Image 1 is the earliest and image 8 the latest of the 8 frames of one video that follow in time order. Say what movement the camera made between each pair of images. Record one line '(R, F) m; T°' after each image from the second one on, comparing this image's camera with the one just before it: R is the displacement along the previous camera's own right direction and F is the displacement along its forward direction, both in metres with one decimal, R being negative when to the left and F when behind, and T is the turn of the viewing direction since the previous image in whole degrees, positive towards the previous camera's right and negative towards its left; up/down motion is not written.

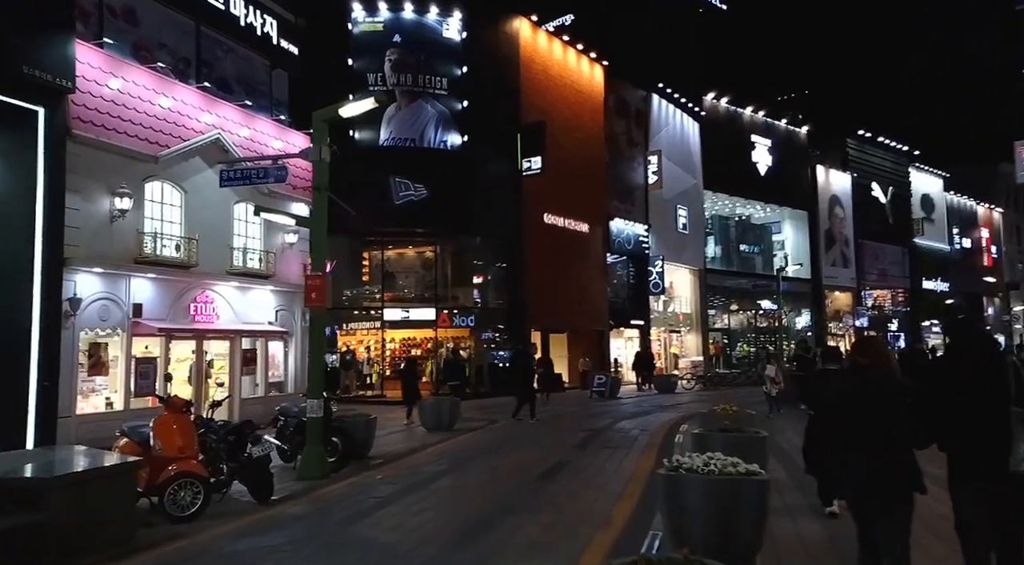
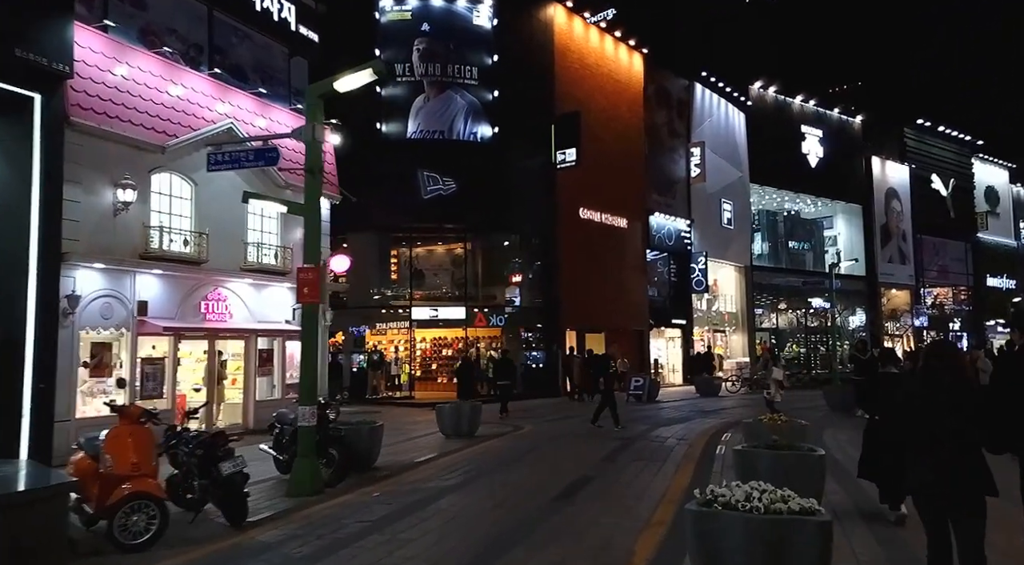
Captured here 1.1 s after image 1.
(+0.3, +1.1) m; -3°
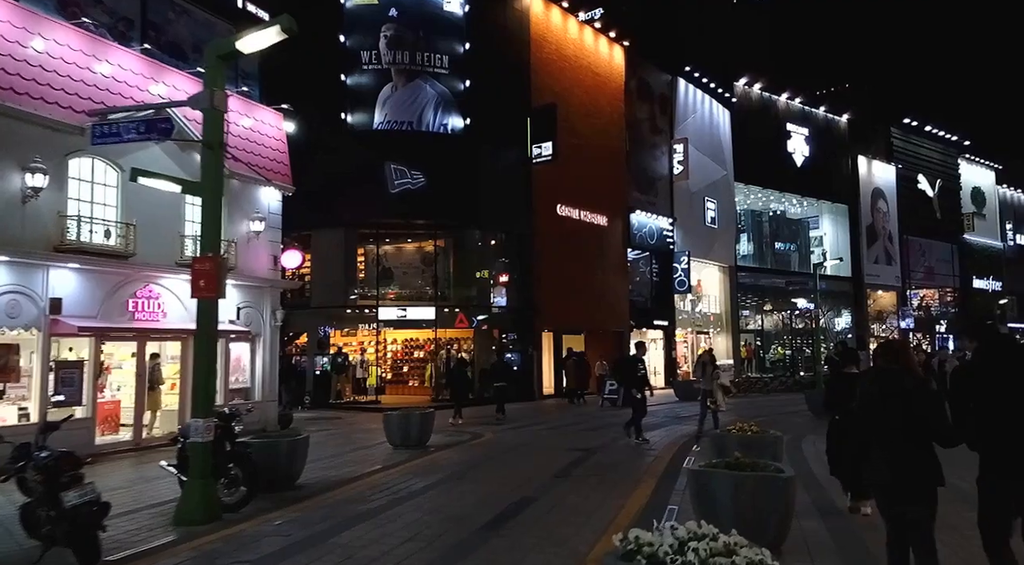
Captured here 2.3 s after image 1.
(+0.6, +1.2) m; +1°
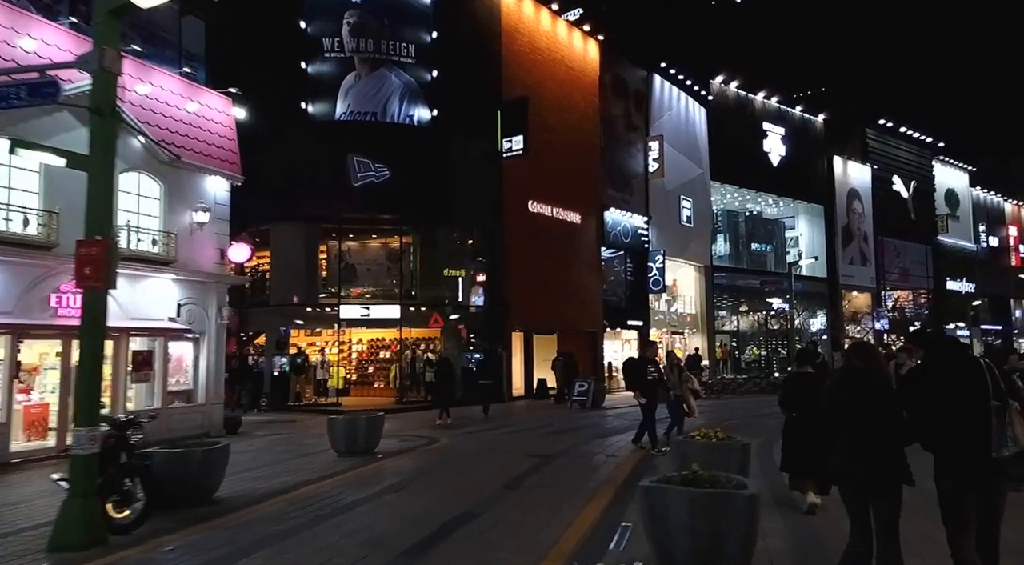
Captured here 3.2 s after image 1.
(+0.4, +0.9) m; +2°
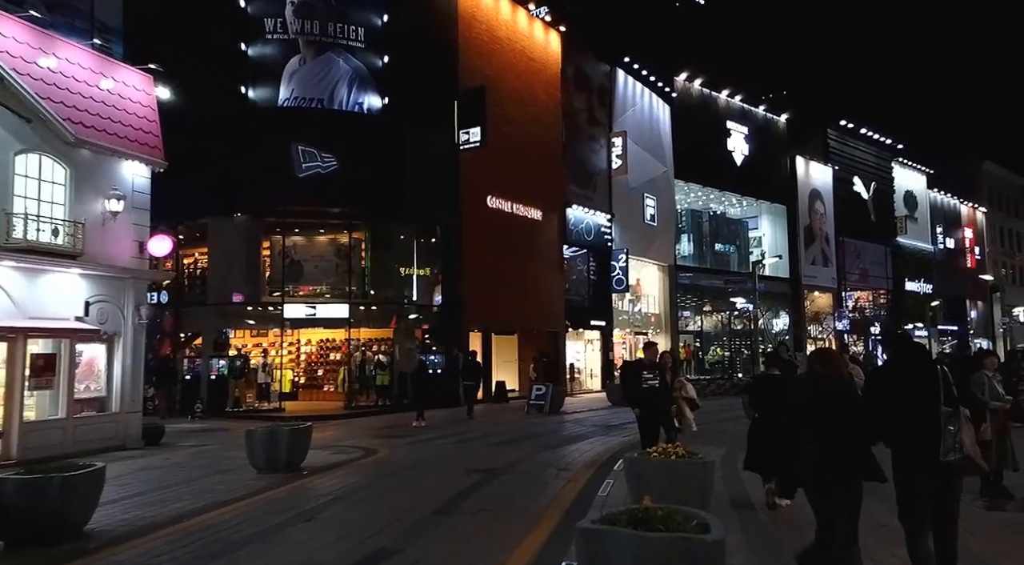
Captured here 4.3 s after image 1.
(+0.3, +1.2) m; +3°
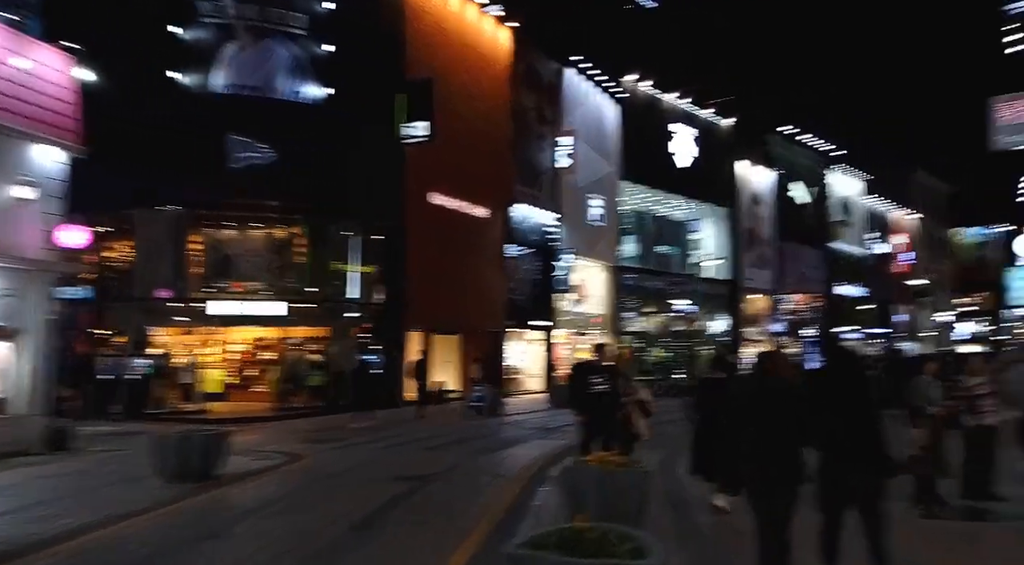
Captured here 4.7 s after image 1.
(+0.2, +0.4) m; +4°
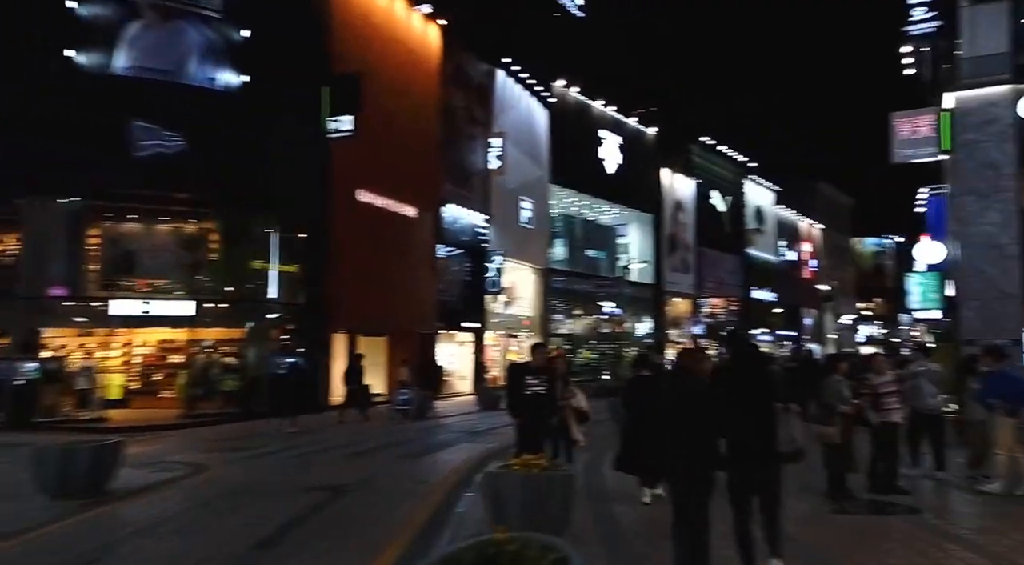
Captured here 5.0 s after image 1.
(-0.1, +0.6) m; +6°
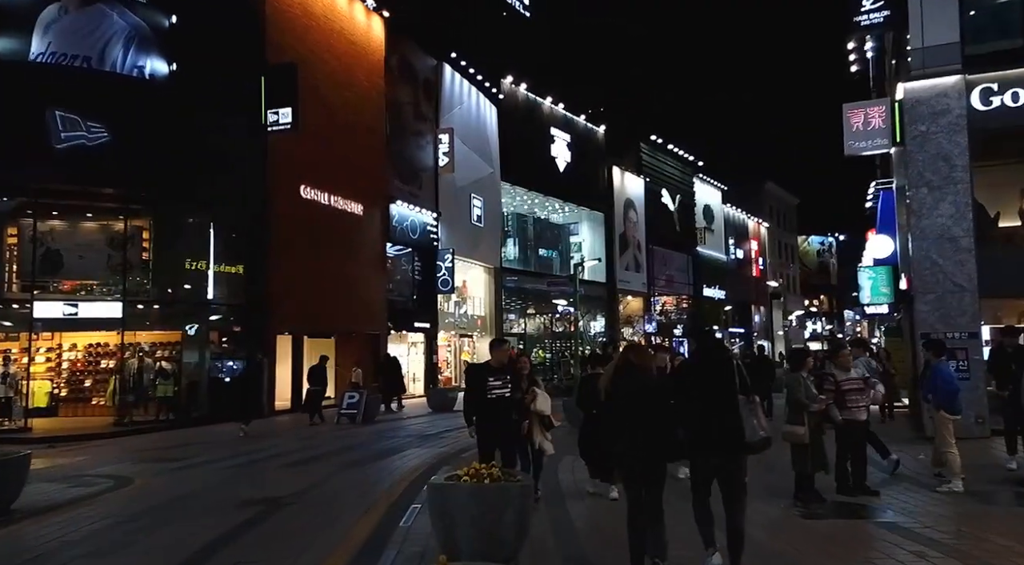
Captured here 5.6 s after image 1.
(+0.1, +0.6) m; +4°
